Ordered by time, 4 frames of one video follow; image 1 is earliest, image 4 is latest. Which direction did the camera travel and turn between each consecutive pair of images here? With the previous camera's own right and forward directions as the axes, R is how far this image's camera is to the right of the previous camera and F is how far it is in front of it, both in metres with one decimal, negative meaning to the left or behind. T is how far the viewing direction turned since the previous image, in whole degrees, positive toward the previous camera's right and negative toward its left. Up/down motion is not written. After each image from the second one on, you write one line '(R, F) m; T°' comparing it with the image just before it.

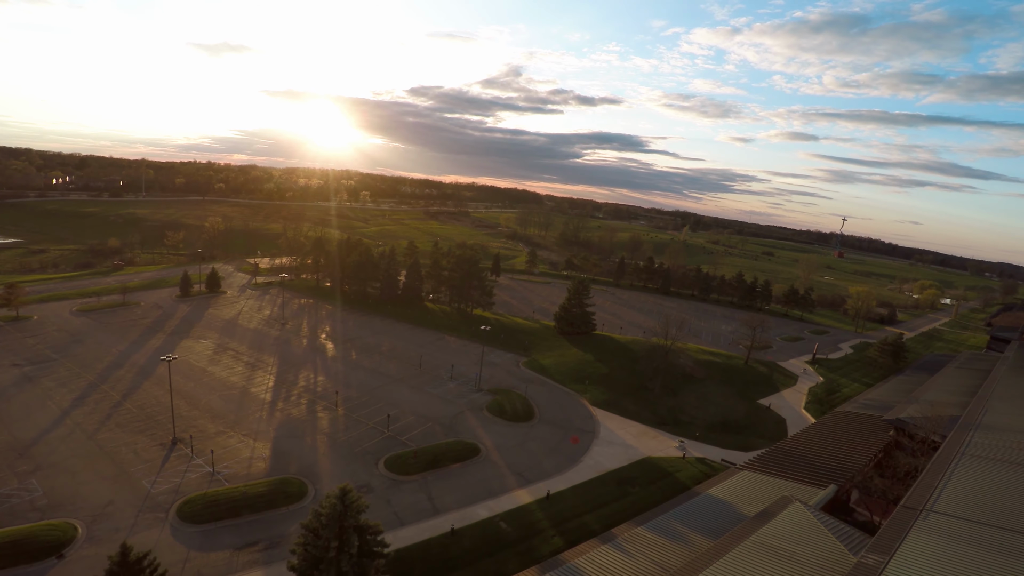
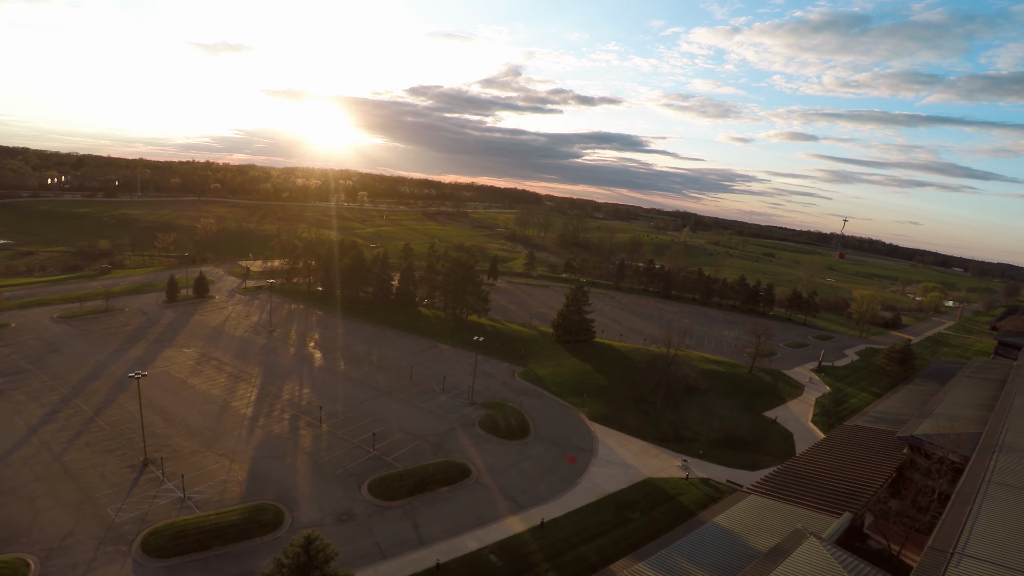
(+0.5, +2.2) m; 0°
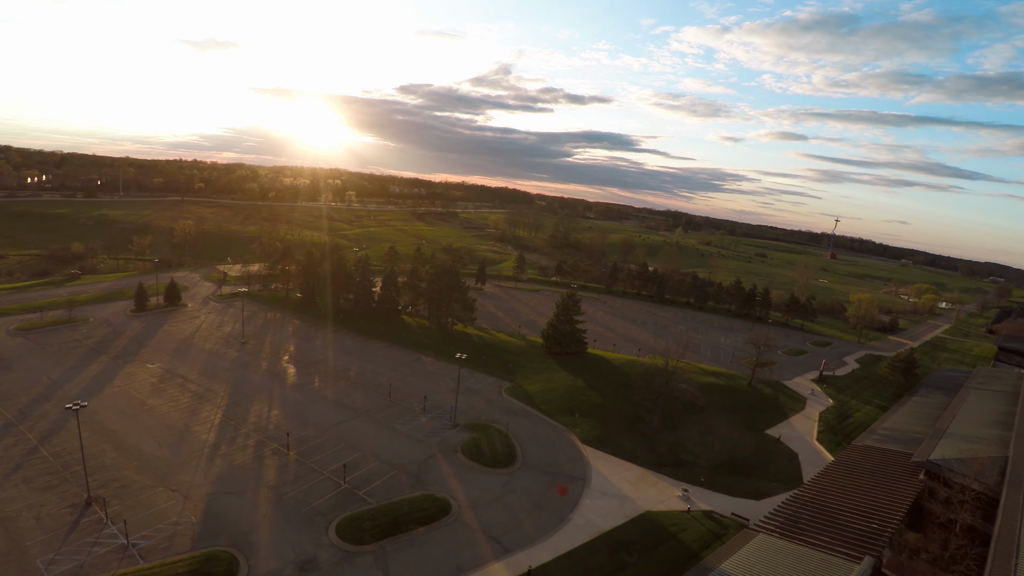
(+0.5, +3.2) m; +1°
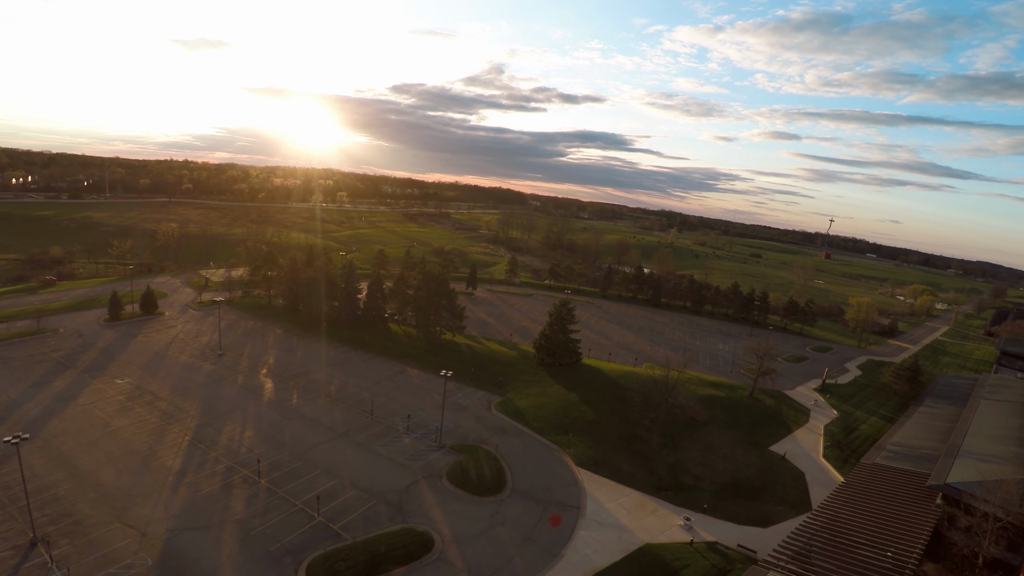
(+0.4, +2.6) m; +1°
